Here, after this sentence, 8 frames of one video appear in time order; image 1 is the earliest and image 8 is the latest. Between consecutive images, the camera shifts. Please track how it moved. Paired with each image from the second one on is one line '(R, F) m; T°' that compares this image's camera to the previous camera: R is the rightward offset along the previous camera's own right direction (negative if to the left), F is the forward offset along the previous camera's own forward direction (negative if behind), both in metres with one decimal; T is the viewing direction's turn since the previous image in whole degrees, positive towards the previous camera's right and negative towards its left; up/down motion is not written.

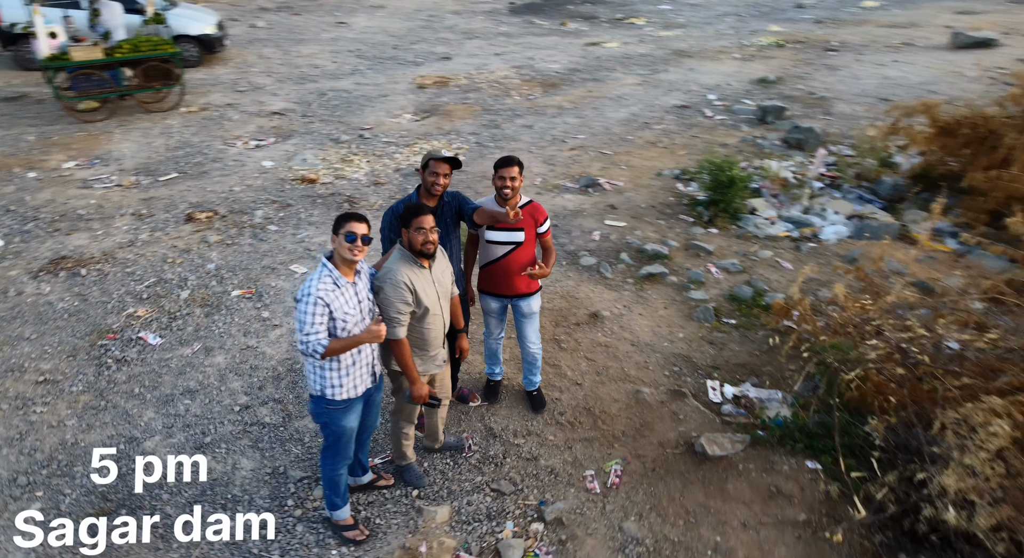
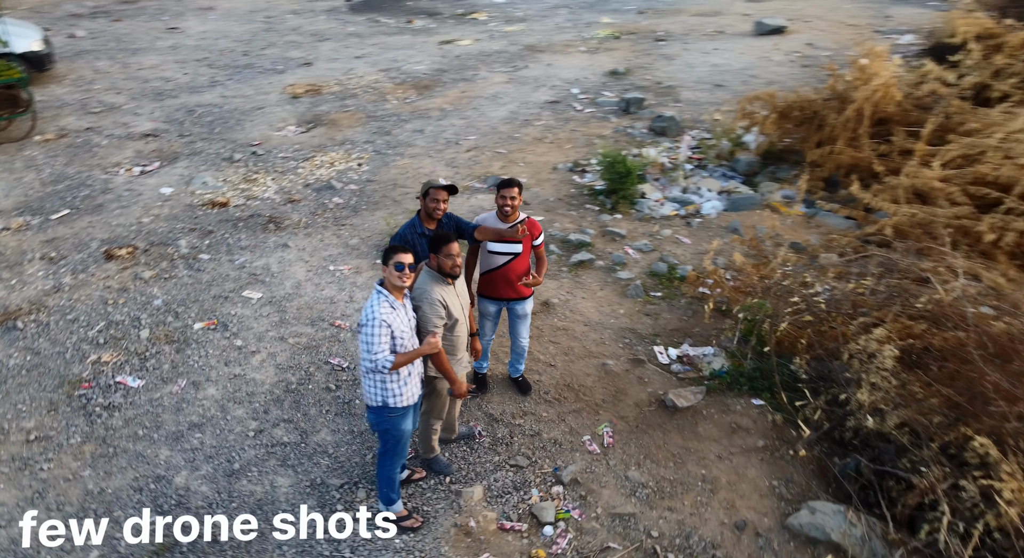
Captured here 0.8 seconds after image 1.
(-0.6, -0.2) m; +14°
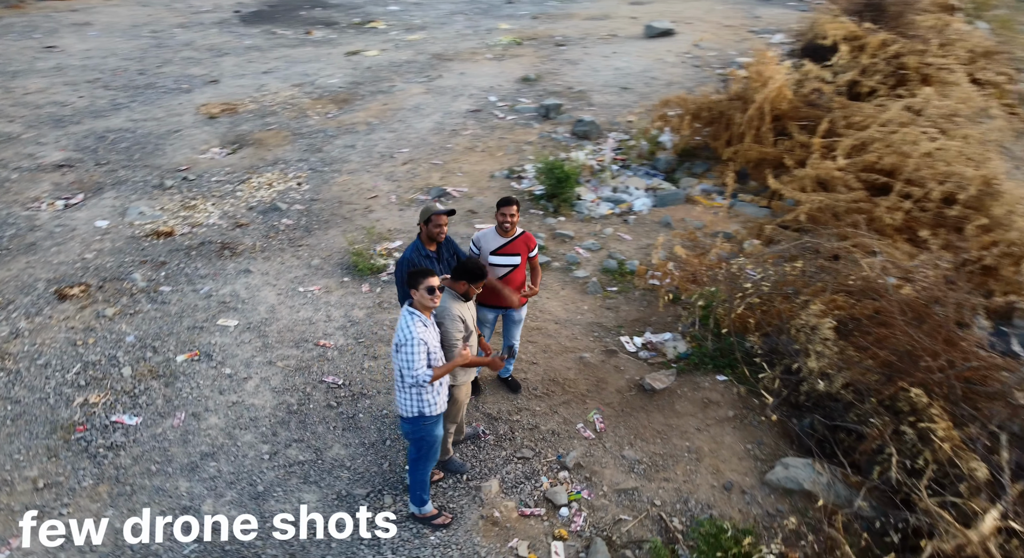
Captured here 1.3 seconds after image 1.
(-0.4, -0.2) m; +9°
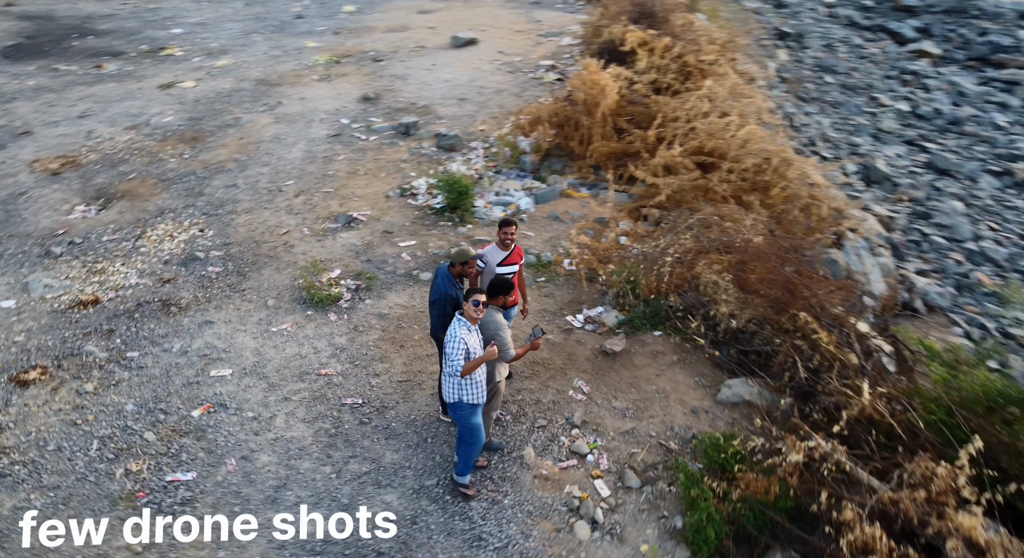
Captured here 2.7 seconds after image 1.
(-1.0, -0.4) m; +17°
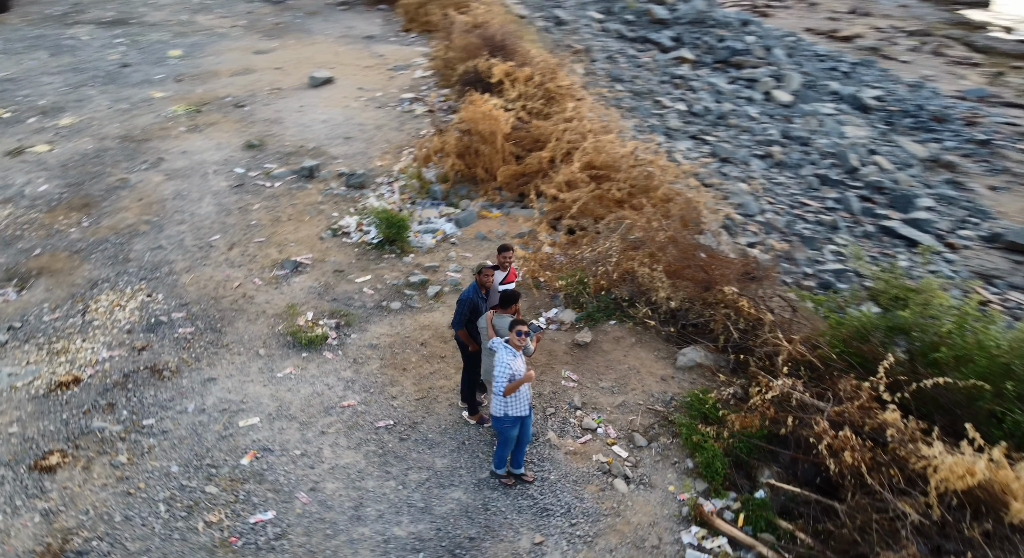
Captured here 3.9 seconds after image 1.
(-0.9, -0.4) m; +12°
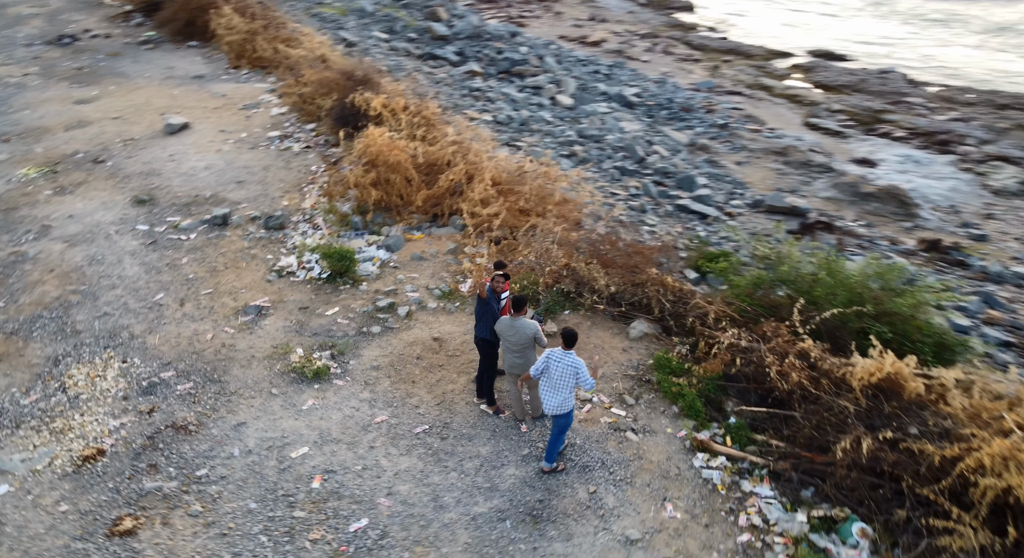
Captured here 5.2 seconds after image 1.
(-1.0, -0.5) m; +13°
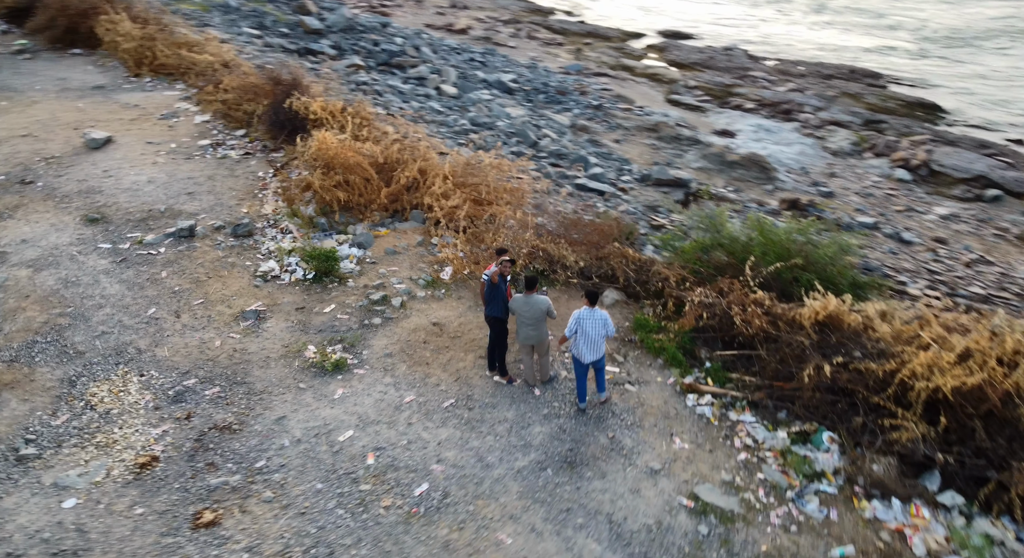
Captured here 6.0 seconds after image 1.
(-0.8, -0.4) m; +8°
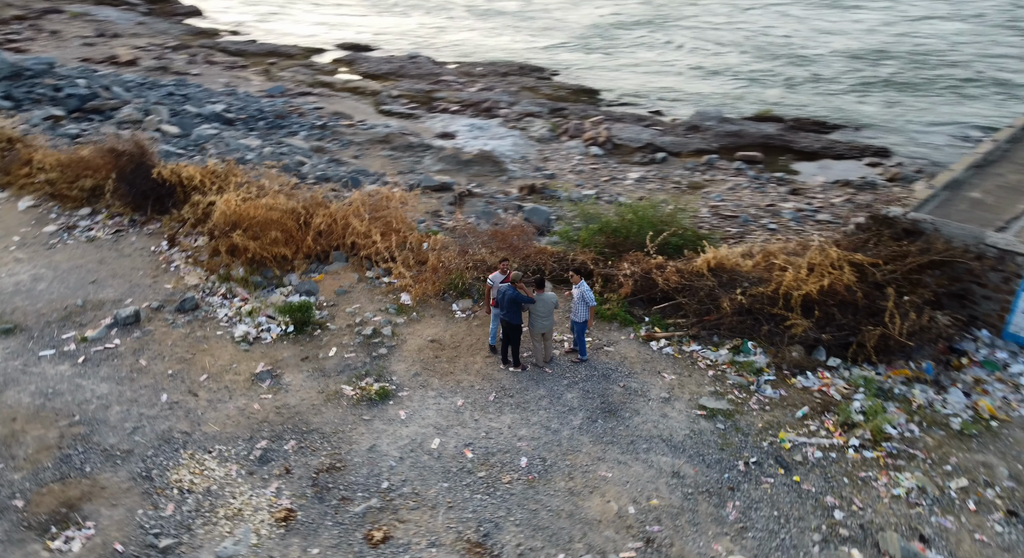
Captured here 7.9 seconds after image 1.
(-1.9, -0.7) m; +18°
